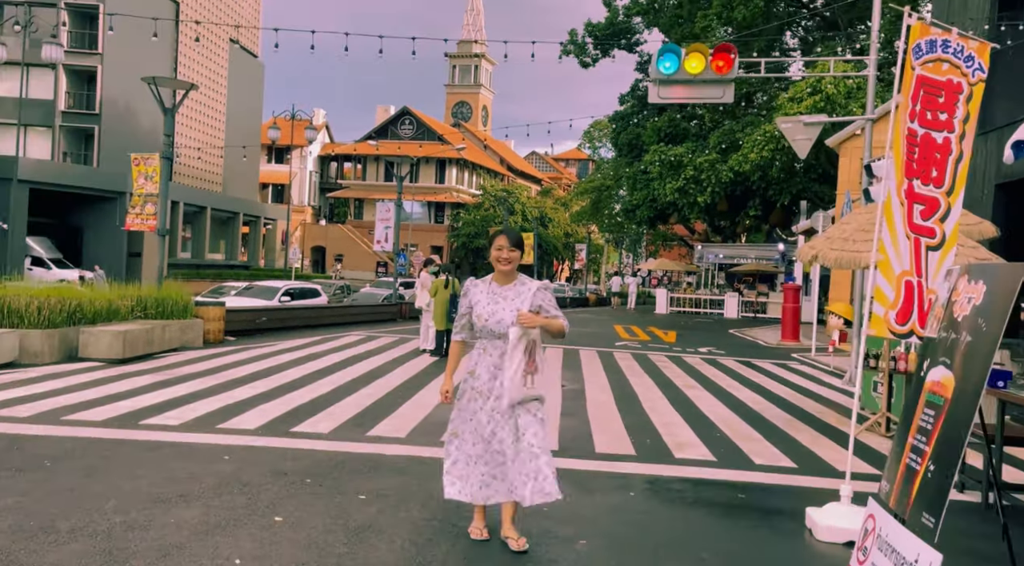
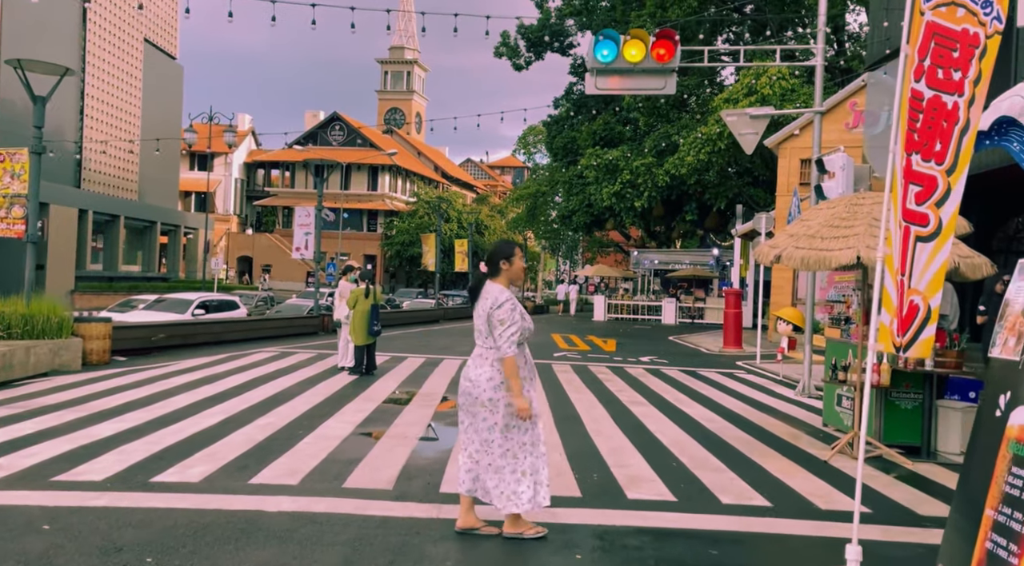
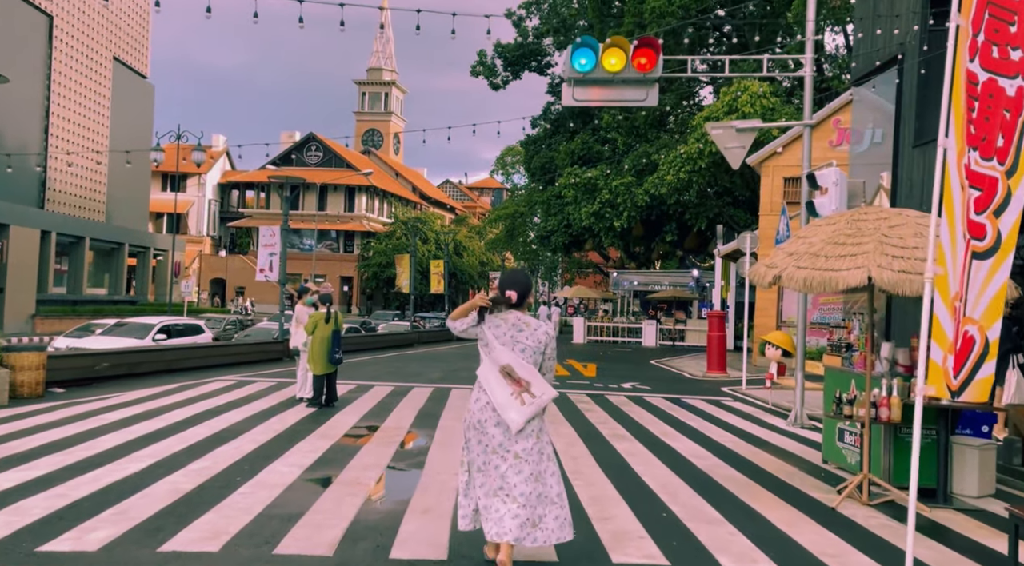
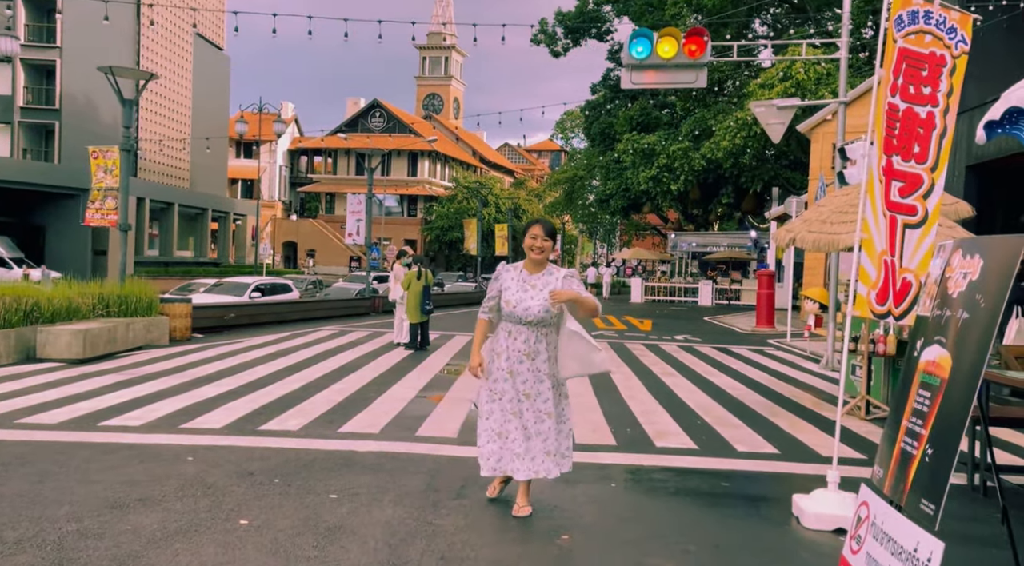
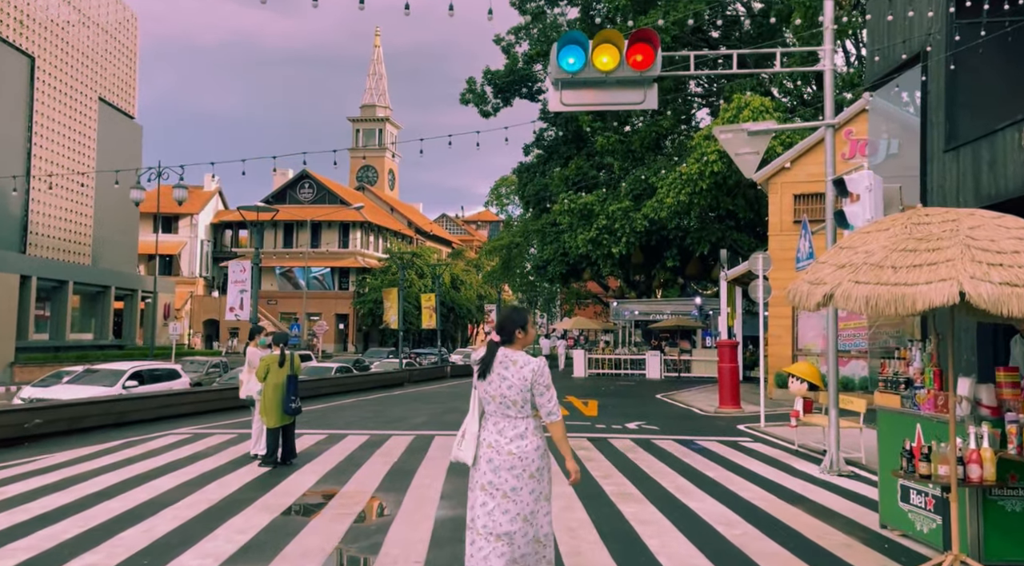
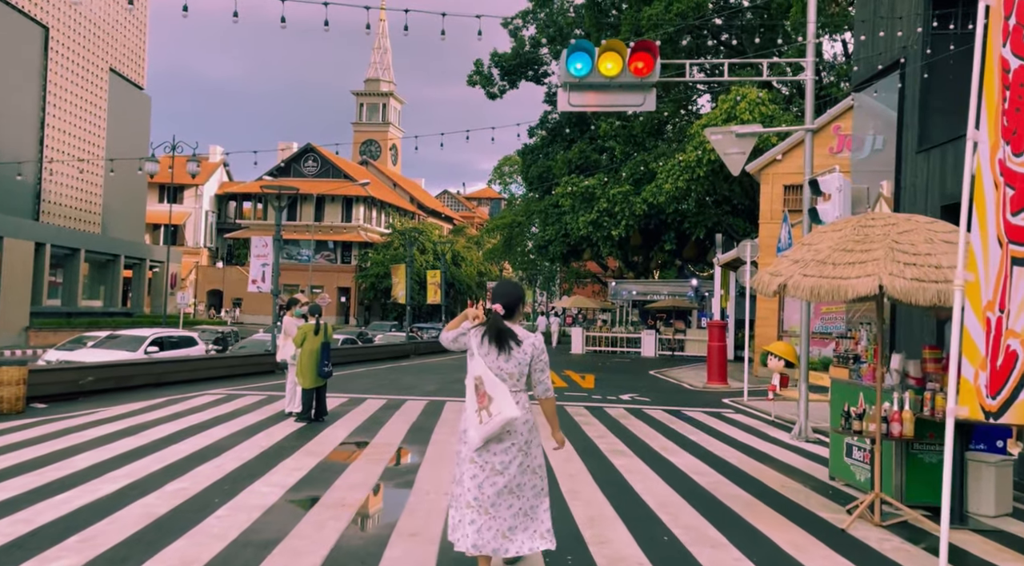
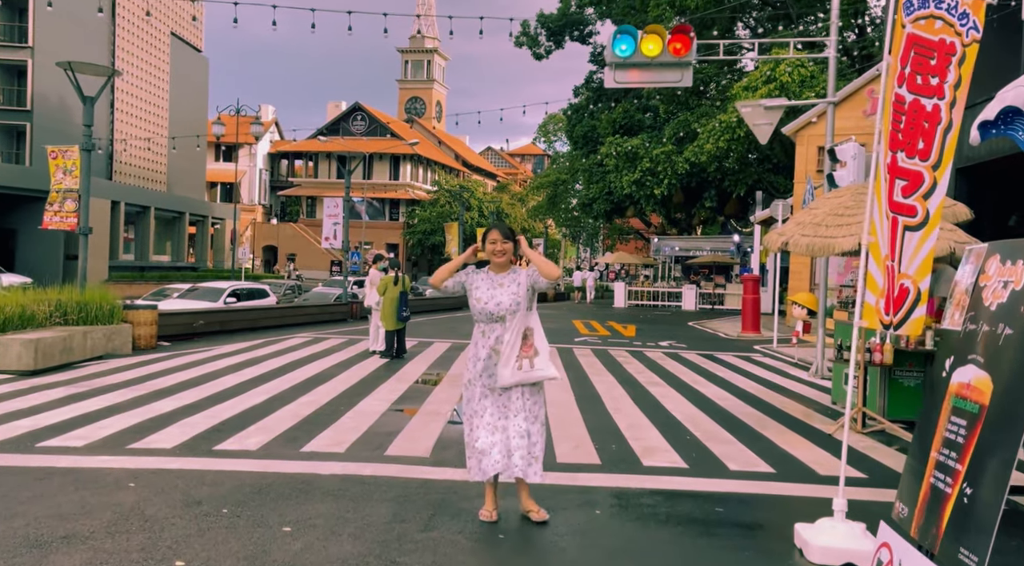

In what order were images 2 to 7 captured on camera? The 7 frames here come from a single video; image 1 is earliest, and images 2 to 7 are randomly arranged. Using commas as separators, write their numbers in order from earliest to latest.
4, 7, 2, 3, 6, 5
